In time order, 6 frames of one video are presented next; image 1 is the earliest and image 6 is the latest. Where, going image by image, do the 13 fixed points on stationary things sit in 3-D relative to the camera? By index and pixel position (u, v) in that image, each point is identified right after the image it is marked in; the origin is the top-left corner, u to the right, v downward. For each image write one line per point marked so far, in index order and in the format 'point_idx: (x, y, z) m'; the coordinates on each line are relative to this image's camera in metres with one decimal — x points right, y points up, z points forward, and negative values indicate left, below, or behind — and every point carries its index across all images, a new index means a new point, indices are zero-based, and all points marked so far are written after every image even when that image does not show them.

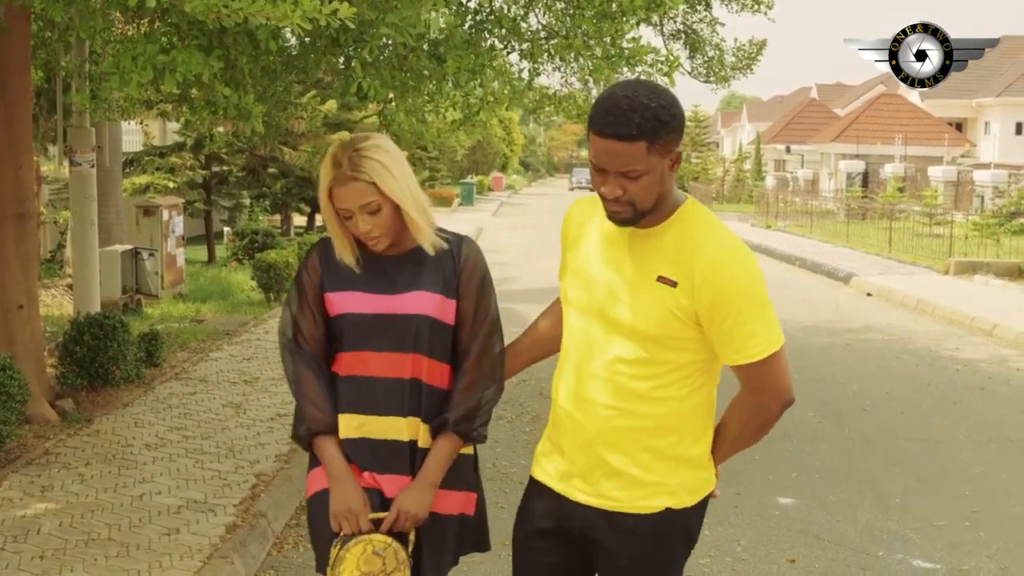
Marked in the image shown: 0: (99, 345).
0: (-2.9, -0.4, +7.6) m
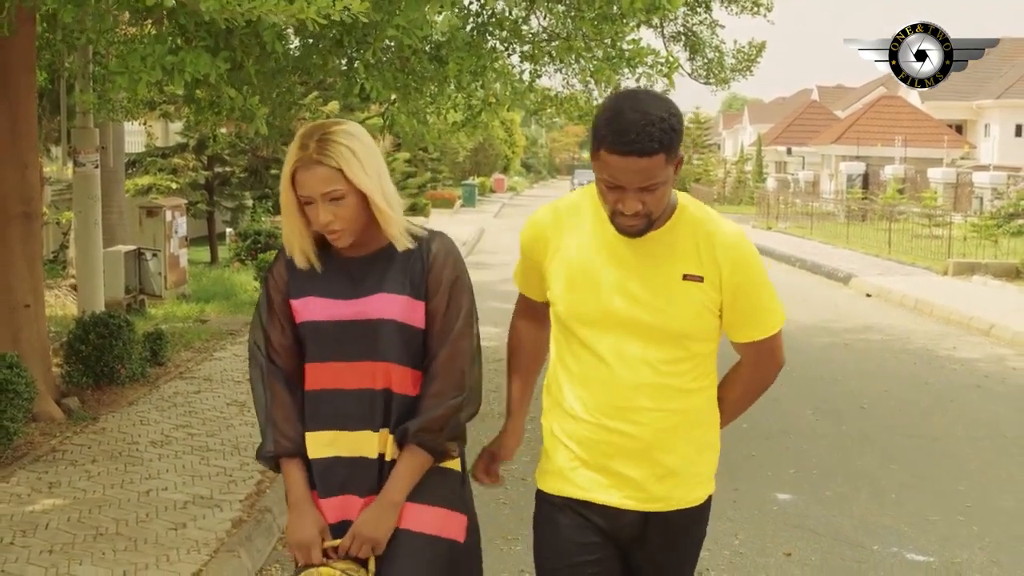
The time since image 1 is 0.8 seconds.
0: (-2.8, -0.4, +7.6) m
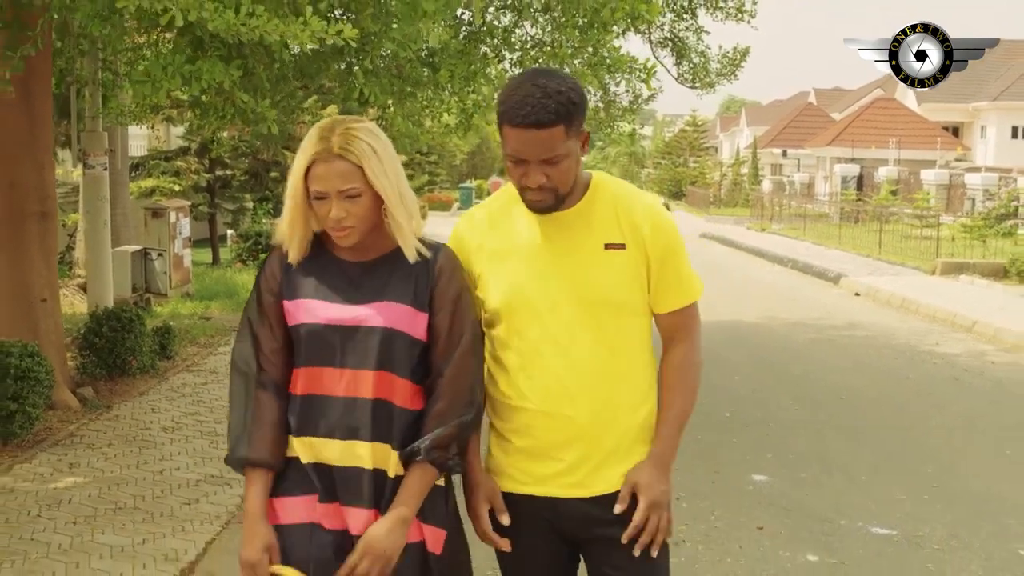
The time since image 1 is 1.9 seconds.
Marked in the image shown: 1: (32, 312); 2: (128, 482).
0: (-2.9, -0.4, +8.0) m
1: (-3.3, -0.2, +7.4) m
2: (-2.0, -1.0, +5.8) m
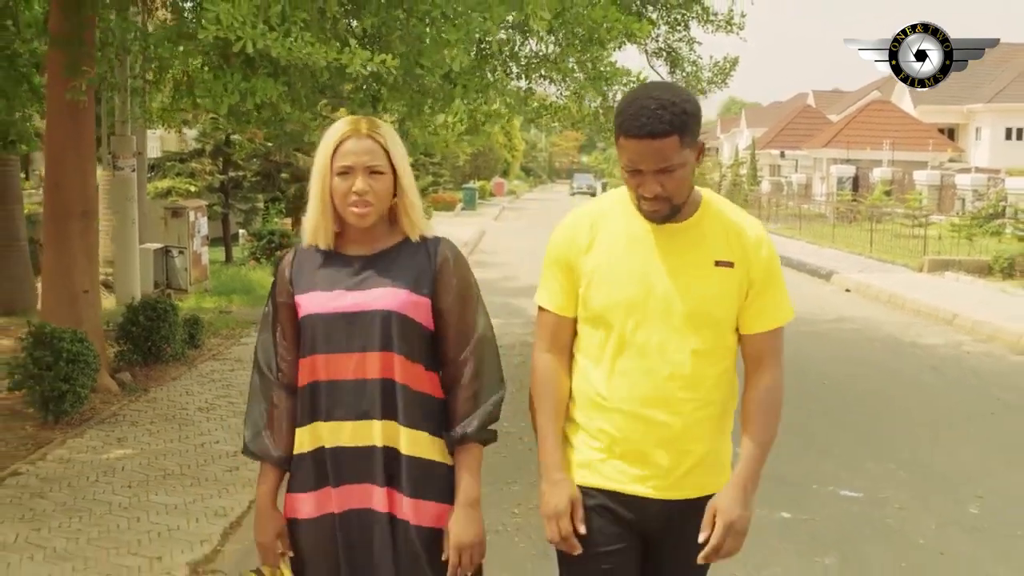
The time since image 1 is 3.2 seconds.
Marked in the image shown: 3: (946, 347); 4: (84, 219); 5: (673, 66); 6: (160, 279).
0: (-2.9, -0.3, +8.7) m
1: (-3.2, -0.1, +8.1) m
2: (-2.0, -1.0, +6.5) m
3: (+5.0, -0.7, +12.6) m
4: (-3.2, +0.5, +8.1) m
5: (+1.7, +2.4, +11.7) m
6: (-4.3, +0.1, +13.3) m
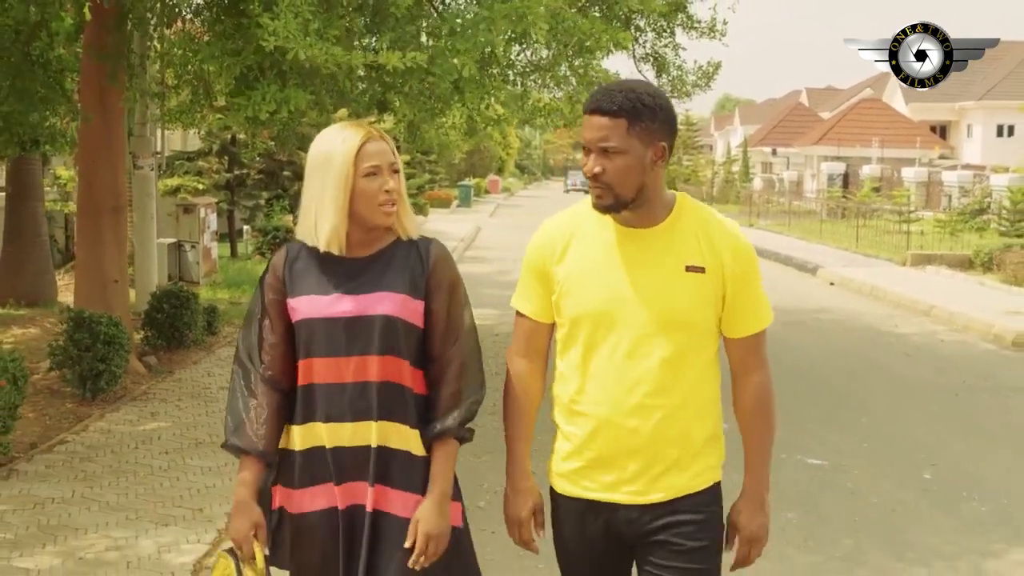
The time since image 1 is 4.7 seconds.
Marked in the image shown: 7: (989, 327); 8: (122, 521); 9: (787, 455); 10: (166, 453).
0: (-2.9, -0.2, +9.3) m
1: (-3.2, 0.0, +8.7) m
2: (-2.0, -0.9, +7.1) m
3: (+5.0, -0.6, +13.3) m
4: (-3.2, +0.6, +8.8) m
5: (+1.7, +2.5, +12.4) m
6: (-4.3, +0.2, +14.0) m
7: (+5.9, -0.5, +13.4) m
8: (-1.9, -1.1, +5.3) m
9: (+1.8, -1.1, +7.3) m
10: (-2.0, -1.0, +6.5) m
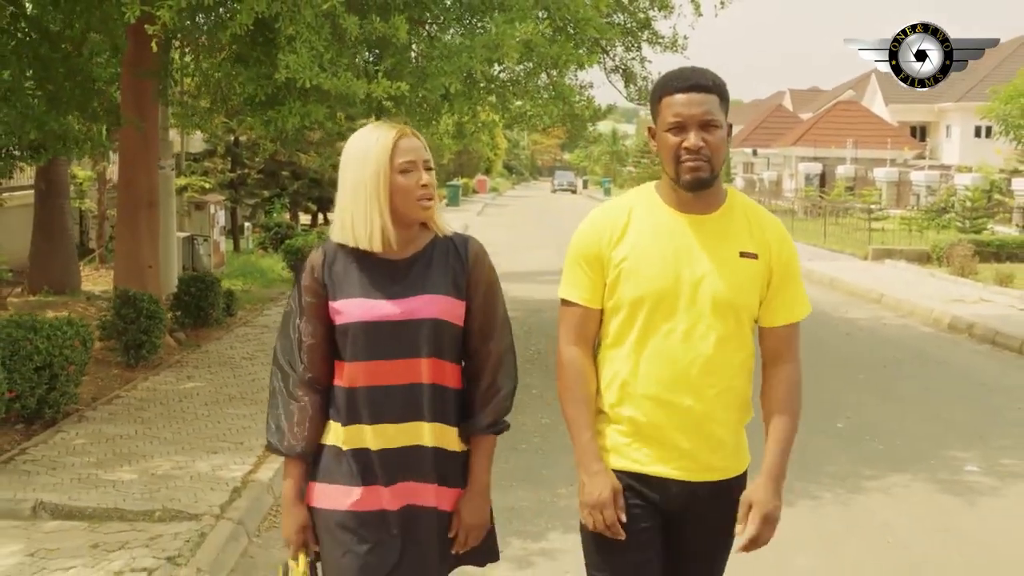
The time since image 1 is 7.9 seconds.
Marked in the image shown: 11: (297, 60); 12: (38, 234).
0: (-3.1, -0.1, +10.7) m
1: (-3.4, +0.1, +10.0) m
2: (-2.2, -0.8, +8.5) m
3: (+4.8, -0.4, +14.7) m
4: (-3.3, +0.7, +10.1) m
5: (+1.5, +2.6, +13.7) m
6: (-4.5, +0.3, +15.2) m
7: (+5.6, -0.3, +14.8) m
8: (-2.0, -1.0, +6.6) m
9: (+1.7, -1.0, +8.7) m
10: (-2.2, -0.8, +7.8) m
11: (-1.6, +1.7, +8.0) m
12: (-6.2, +0.7, +14.4) m
